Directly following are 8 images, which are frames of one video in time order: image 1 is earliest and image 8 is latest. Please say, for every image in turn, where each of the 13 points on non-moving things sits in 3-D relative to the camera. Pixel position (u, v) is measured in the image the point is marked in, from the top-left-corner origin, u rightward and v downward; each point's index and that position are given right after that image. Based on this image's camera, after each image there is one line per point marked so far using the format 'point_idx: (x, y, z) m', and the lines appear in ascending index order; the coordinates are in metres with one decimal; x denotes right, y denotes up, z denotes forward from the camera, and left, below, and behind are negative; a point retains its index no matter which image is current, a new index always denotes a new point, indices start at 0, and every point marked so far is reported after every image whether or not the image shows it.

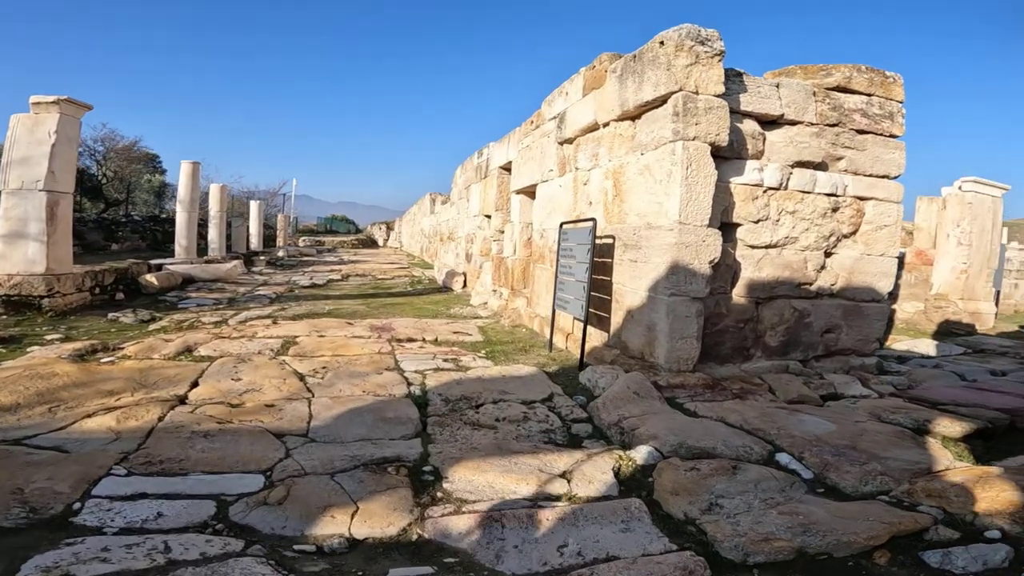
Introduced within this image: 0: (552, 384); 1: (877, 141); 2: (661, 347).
0: (+0.2, -0.6, +3.6) m
1: (+2.8, +1.1, +4.5) m
2: (+0.9, -0.3, +3.6) m
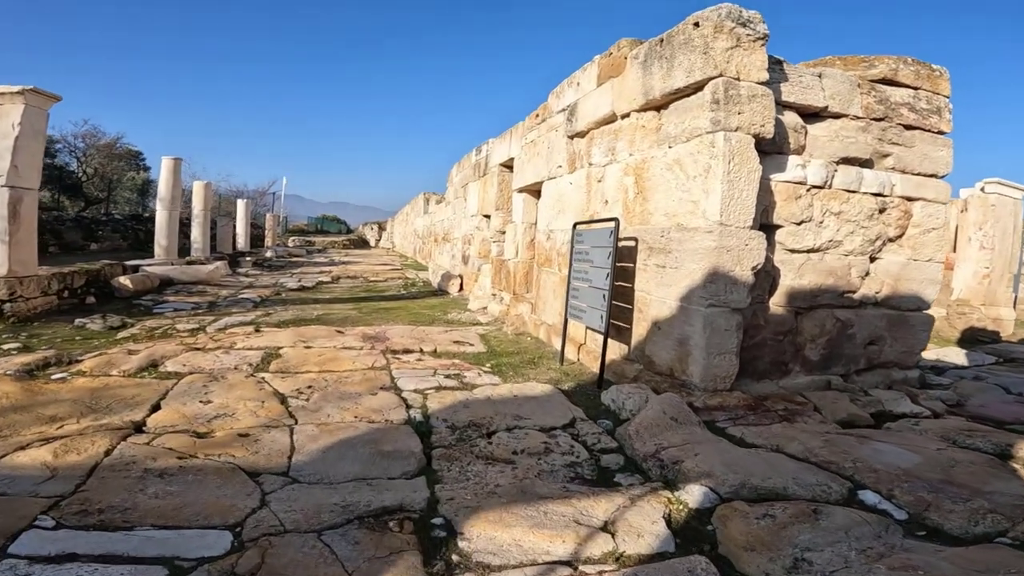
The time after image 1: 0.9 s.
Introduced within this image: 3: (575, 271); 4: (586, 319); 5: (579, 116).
0: (+0.3, -0.6, +3.2) m
1: (+2.8, +1.0, +4.1) m
2: (+1.0, -0.4, +3.2) m
3: (+0.5, +0.1, +4.2) m
4: (+0.5, -0.2, +3.9) m
5: (+0.5, +1.4, +4.8) m
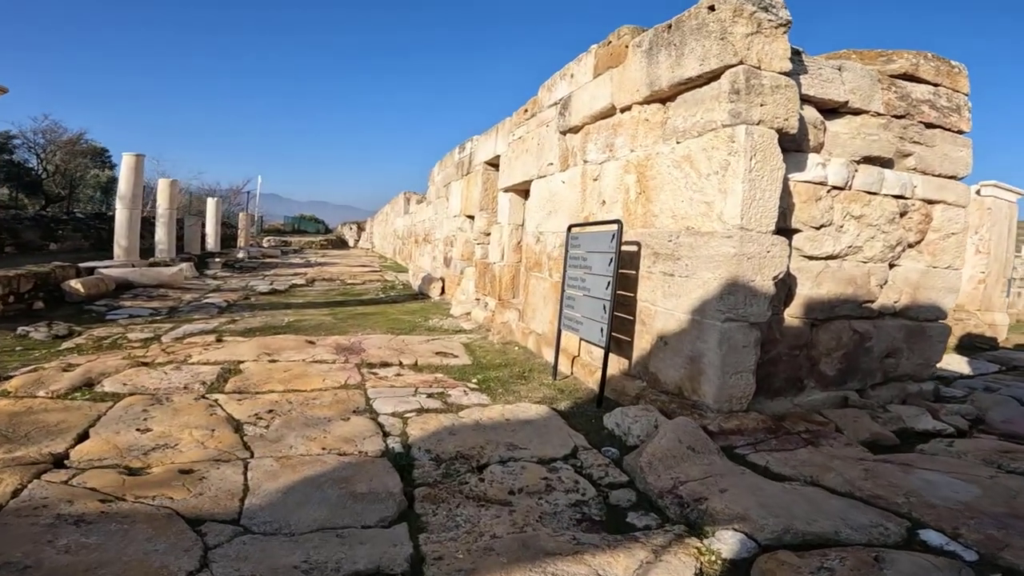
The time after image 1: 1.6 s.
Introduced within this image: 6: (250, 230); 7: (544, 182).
0: (+0.3, -0.7, +2.8) m
1: (+2.8, +1.0, +3.8) m
2: (+1.0, -0.5, +2.9) m
3: (+0.4, 0.0, +3.9) m
4: (+0.4, -0.3, +3.5) m
5: (+0.5, +1.3, +4.5) m
6: (-8.0, +1.8, +18.0) m
7: (+0.3, +0.9, +5.1) m
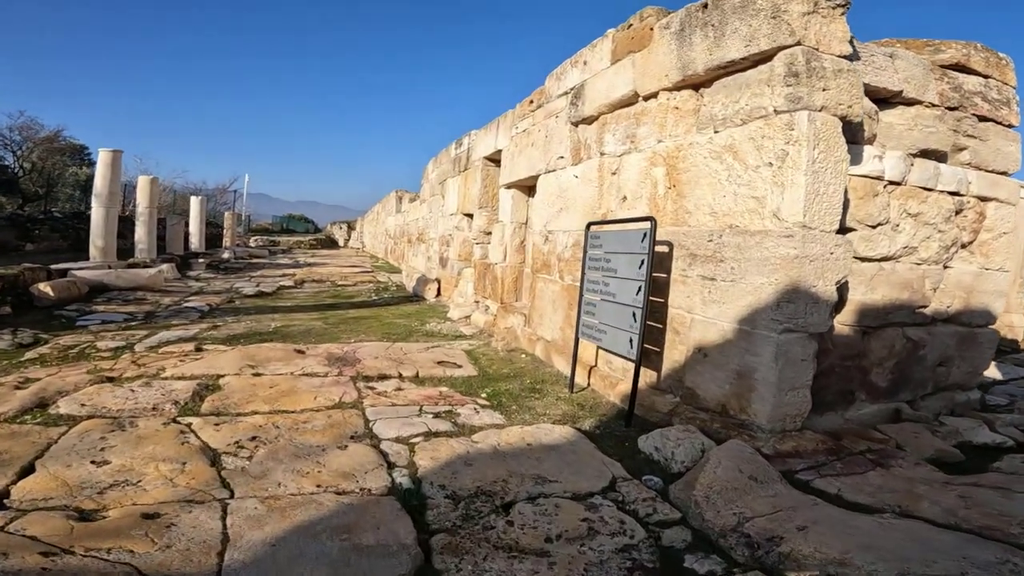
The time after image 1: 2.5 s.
0: (+0.4, -0.7, +2.5) m
1: (+2.9, +0.9, +3.5) m
2: (+1.1, -0.5, +2.5) m
3: (+0.5, 0.0, +3.5) m
4: (+0.5, -0.3, +3.2) m
5: (+0.5, +1.3, +4.1) m
6: (-8.2, +1.7, +17.5) m
7: (+0.3, +0.9, +4.7) m
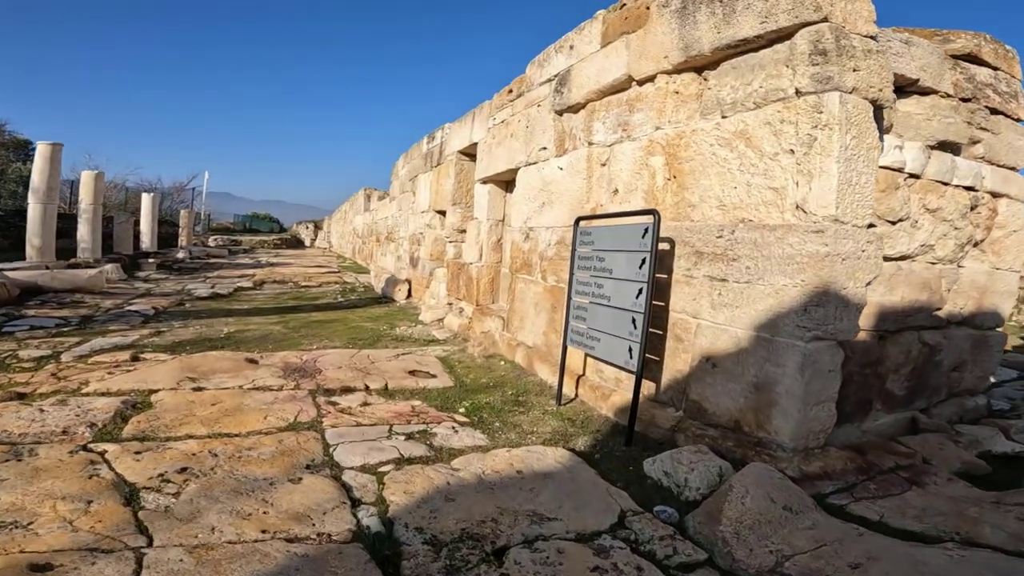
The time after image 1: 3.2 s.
0: (+0.3, -0.7, +2.1) m
1: (+2.8, +0.9, +3.3) m
2: (+1.0, -0.5, +2.2) m
3: (+0.4, 0.0, +3.2) m
4: (+0.4, -0.3, +2.9) m
5: (+0.4, +1.3, +3.8) m
6: (-9.0, +1.7, +16.7) m
7: (+0.2, +0.9, +4.3) m
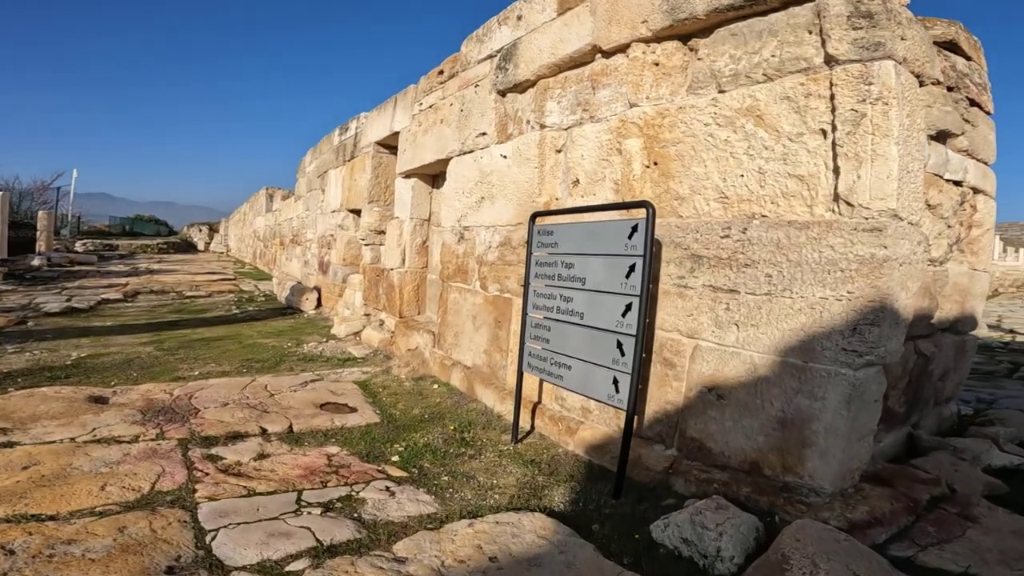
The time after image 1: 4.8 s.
0: (+0.3, -0.8, +1.6) m
1: (+2.5, +0.9, +3.1) m
2: (+0.9, -0.5, +1.8) m
3: (+0.1, 0.0, +2.6) m
4: (+0.3, -0.4, +2.3) m
5: (0.0, +1.2, +3.2) m
6: (-11.2, +1.4, +14.6) m
7: (-0.3, +0.8, +3.7) m
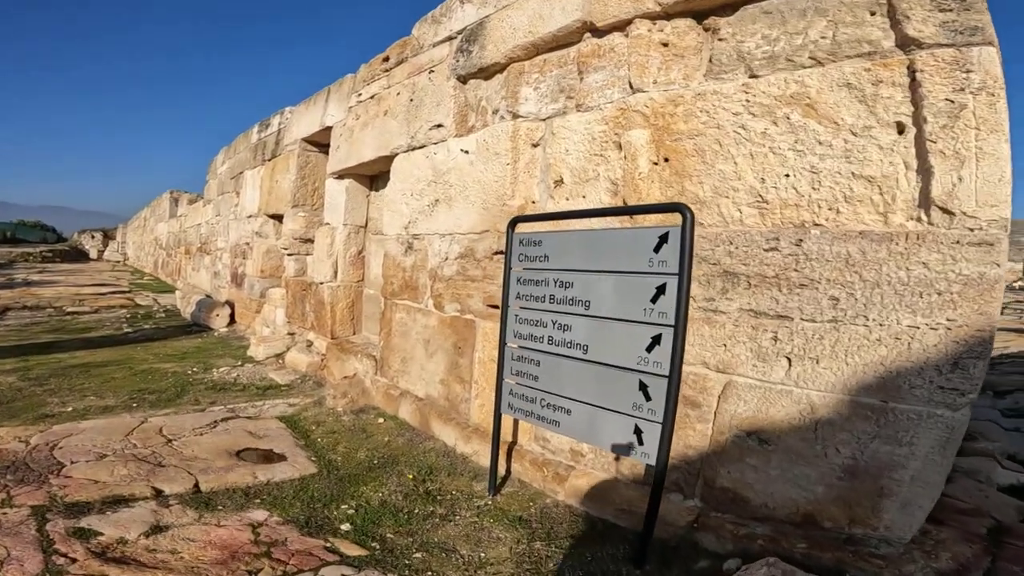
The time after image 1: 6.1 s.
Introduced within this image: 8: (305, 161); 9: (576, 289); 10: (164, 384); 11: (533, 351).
0: (+0.3, -0.8, +1.2) m
1: (+2.3, +0.8, +3.0) m
2: (+0.9, -0.6, +1.4) m
3: (+0.1, -0.1, +2.2) m
4: (+0.2, -0.4, +1.9) m
5: (-0.1, +1.2, +2.8) m
6: (-12.7, +1.1, +12.5) m
7: (-0.5, +0.7, +3.3) m
8: (-1.9, +1.1, +5.2) m
9: (+0.2, 0.0, +2.0) m
10: (-2.3, -0.7, +4.1) m
11: (+0.1, -0.2, +2.1) m
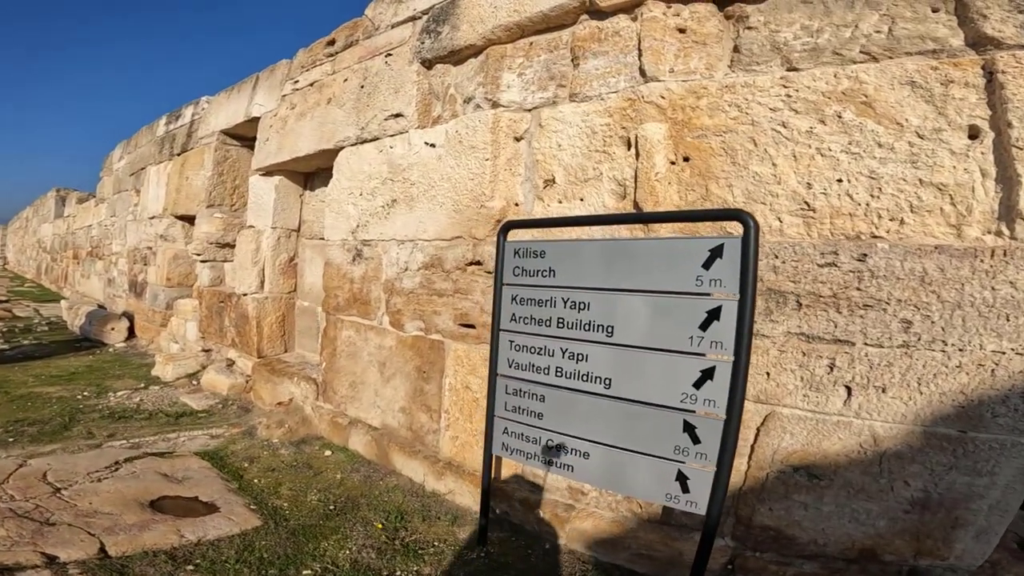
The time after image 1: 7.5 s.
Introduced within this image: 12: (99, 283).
0: (+0.5, -0.9, +0.9) m
1: (+2.1, +0.8, +3.0) m
2: (+1.0, -0.6, +1.3) m
3: (+0.1, -0.2, +1.9) m
4: (+0.3, -0.5, +1.6) m
5: (-0.2, +1.1, +2.4) m
6: (-14.1, +0.9, +10.3) m
7: (-0.7, +0.7, +2.9) m
8: (-2.3, +1.0, +4.6) m
9: (+0.2, 0.0, +1.7) m
10: (-2.6, -0.7, +3.4) m
11: (+0.1, -0.2, +1.8) m
12: (-5.1, 0.0, +7.3) m
